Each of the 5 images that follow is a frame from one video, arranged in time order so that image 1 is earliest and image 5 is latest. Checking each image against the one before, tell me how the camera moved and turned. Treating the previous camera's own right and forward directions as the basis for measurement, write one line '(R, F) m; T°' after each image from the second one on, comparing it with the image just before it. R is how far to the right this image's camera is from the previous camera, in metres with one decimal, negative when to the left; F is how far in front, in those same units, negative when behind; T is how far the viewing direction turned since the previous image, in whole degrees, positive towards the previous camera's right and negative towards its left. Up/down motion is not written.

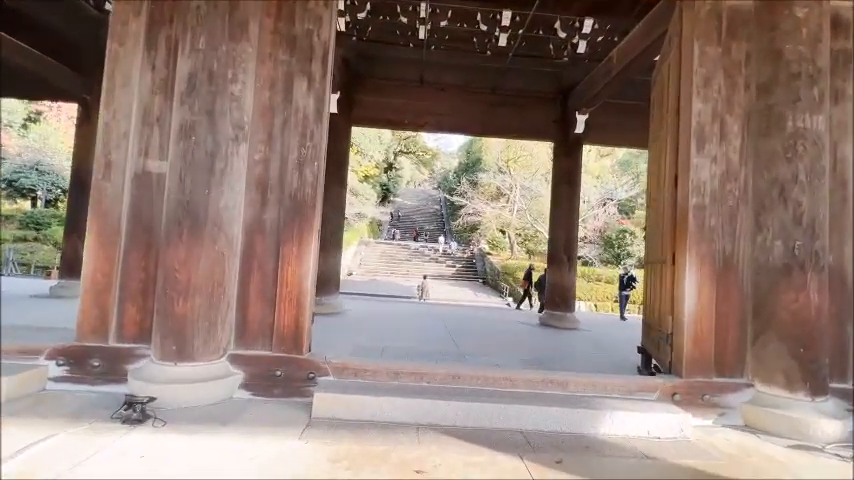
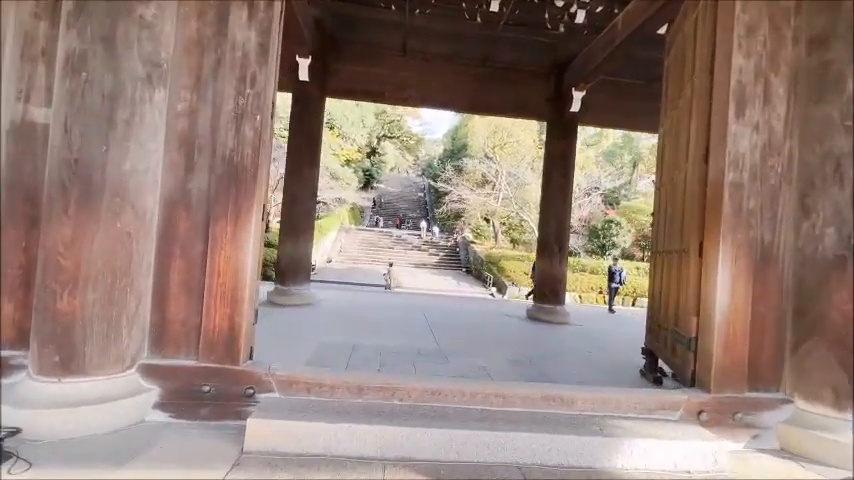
(0.0, +0.5) m; +2°
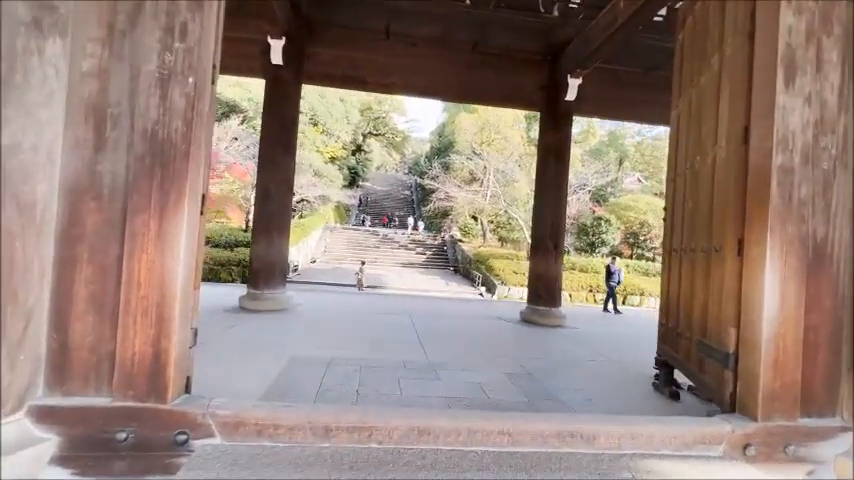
(0.0, +0.4) m; +2°
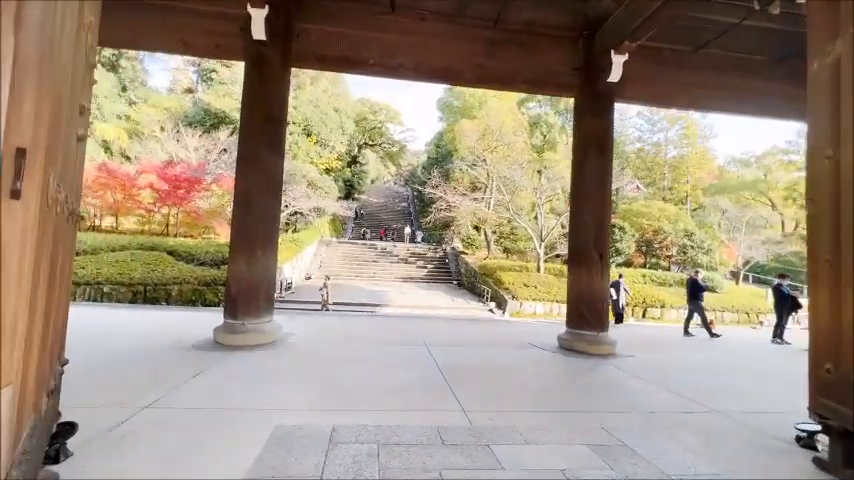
(-0.2, +1.0) m; +1°
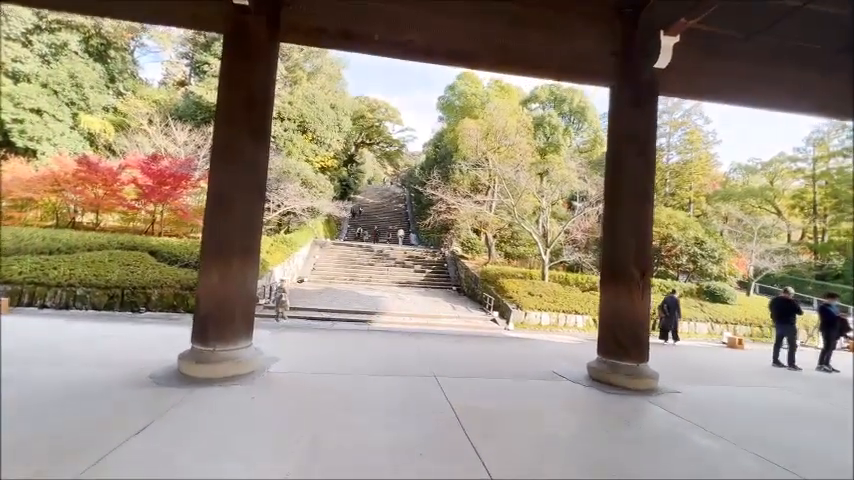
(-0.1, +0.7) m; +1°
